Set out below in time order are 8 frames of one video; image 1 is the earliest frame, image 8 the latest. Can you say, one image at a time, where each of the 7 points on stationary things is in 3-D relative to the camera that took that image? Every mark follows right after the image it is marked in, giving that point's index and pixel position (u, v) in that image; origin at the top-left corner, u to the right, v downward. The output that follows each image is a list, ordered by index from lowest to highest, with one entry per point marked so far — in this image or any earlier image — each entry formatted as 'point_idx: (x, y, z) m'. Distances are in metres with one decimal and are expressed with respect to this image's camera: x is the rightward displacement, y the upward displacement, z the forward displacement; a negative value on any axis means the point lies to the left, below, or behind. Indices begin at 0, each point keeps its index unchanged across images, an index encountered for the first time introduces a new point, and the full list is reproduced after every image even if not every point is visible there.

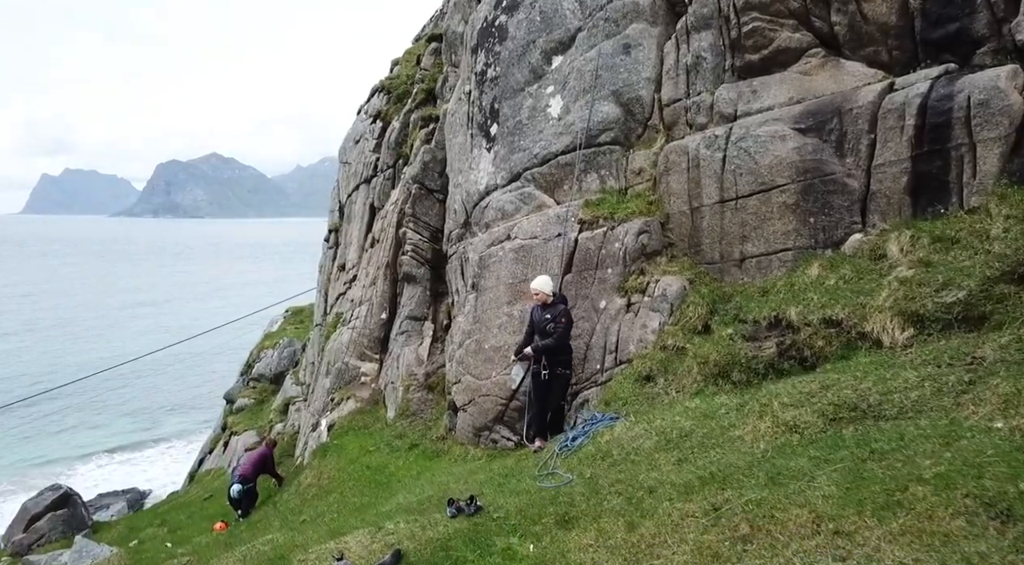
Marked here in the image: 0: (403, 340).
0: (-2.6, -1.4, +17.0) m
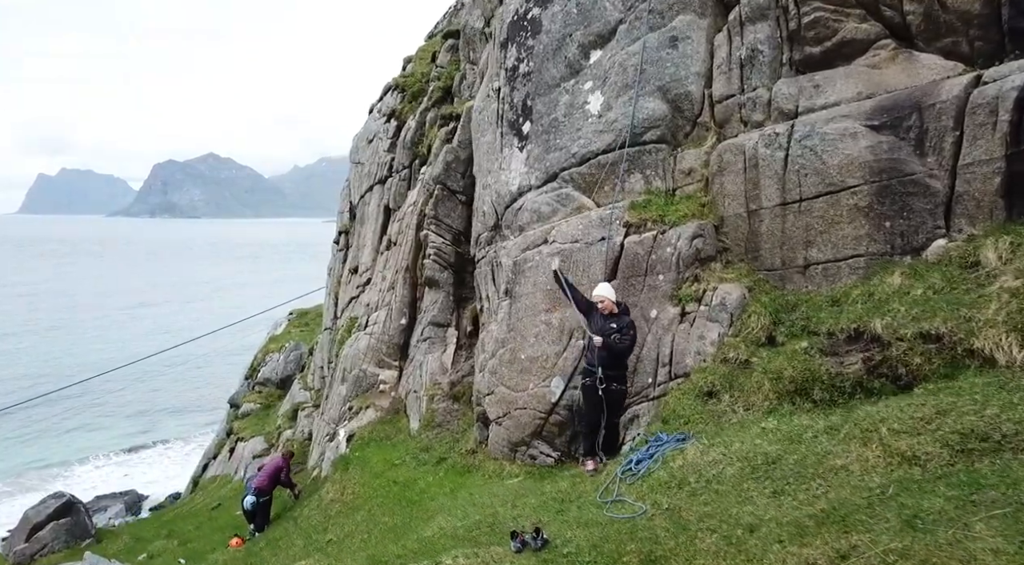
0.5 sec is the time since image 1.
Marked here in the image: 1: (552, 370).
0: (-2.0, -1.5, +16.4) m
1: (+0.6, -1.4, +11.1) m
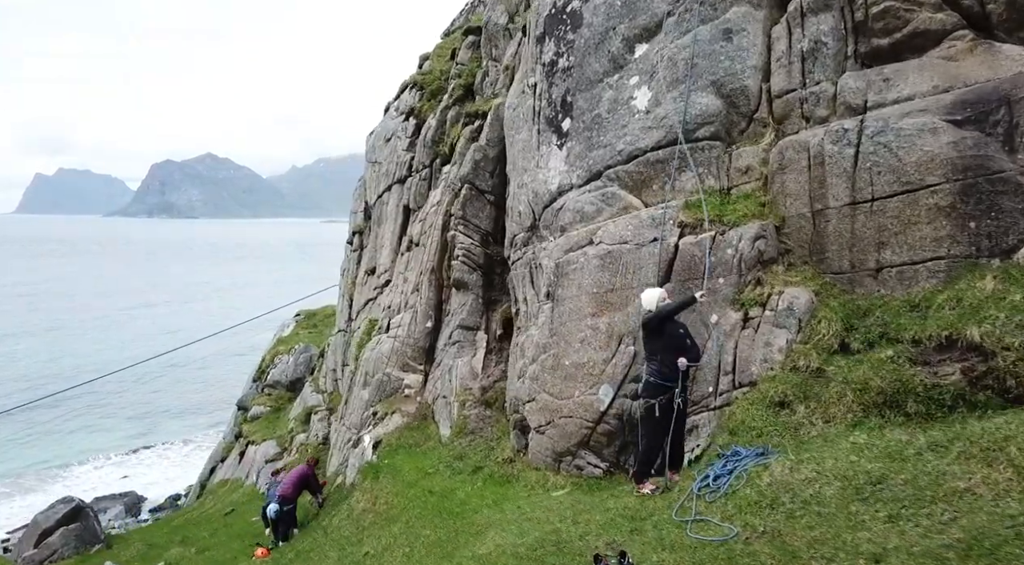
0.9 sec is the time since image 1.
0: (-1.3, -1.5, +15.9) m
1: (+1.3, -1.4, +10.7) m
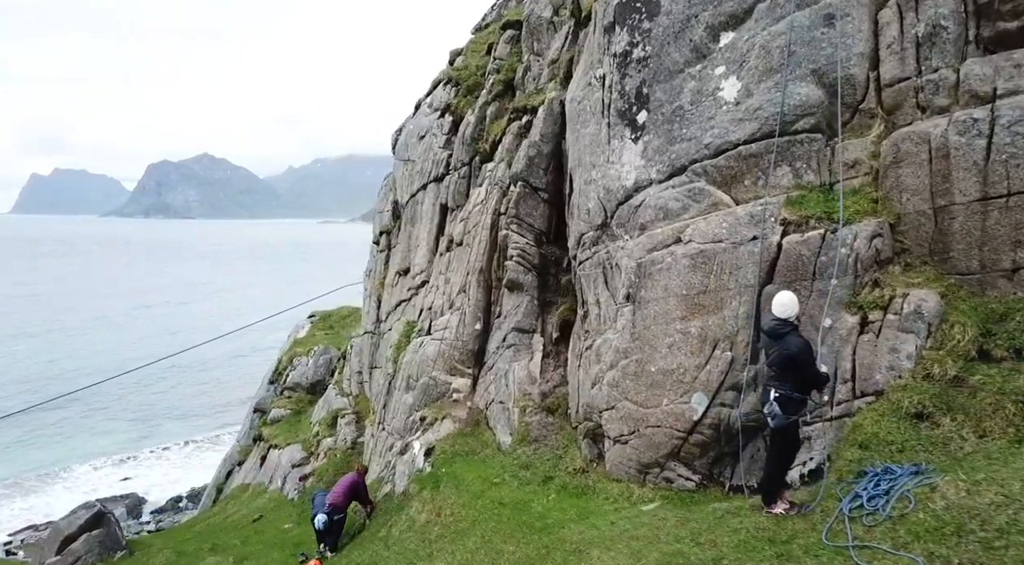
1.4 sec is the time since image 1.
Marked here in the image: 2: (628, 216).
0: (-0.1, -1.5, +15.3) m
1: (+2.5, -1.4, +10.1) m
2: (+1.9, +1.1, +11.7) m
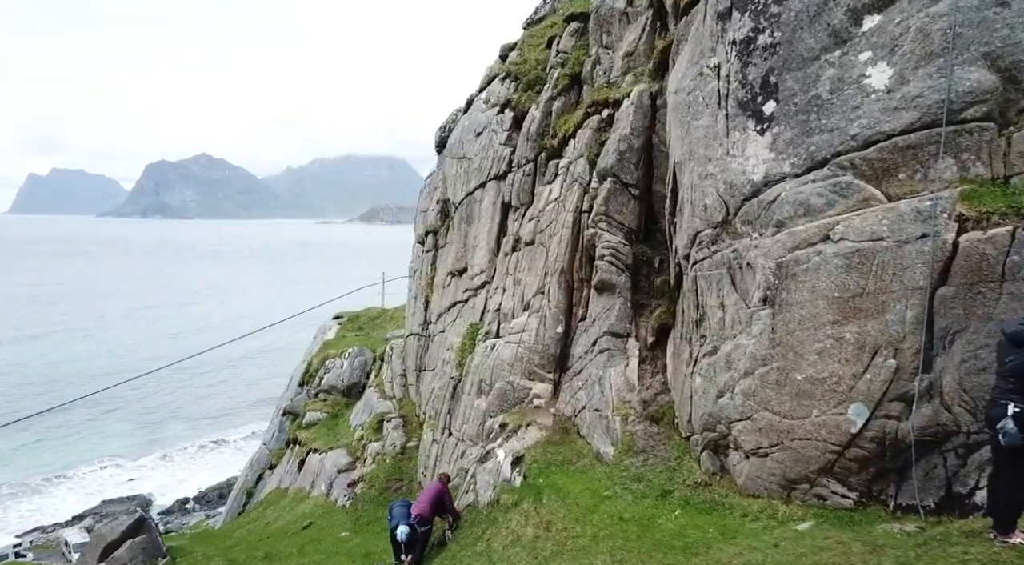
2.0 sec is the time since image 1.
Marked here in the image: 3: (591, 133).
0: (+1.8, -1.6, +14.6) m
1: (+4.3, -1.5, +9.3) m
2: (+3.7, +1.0, +10.9) m
3: (+1.9, +3.6, +17.3) m
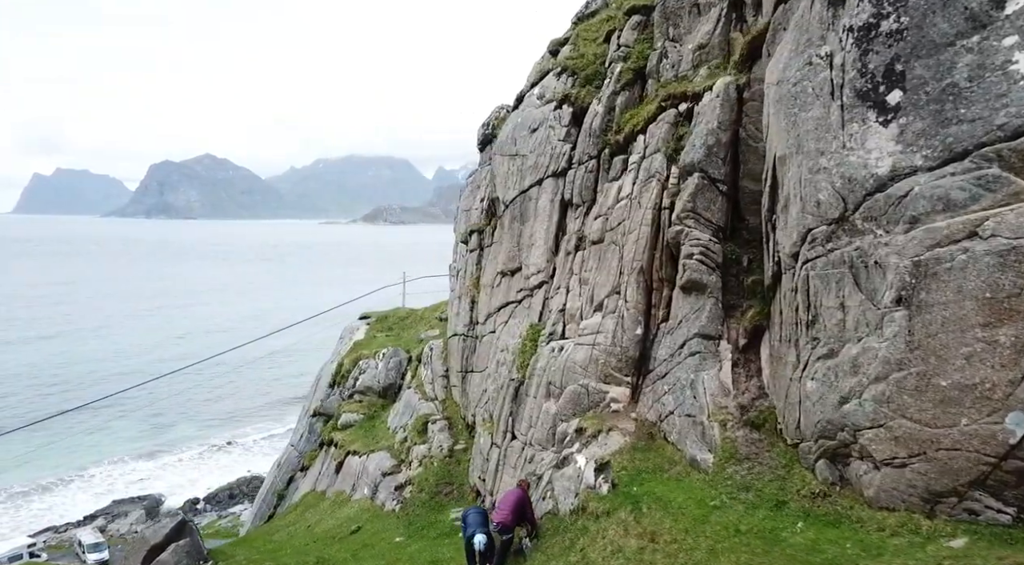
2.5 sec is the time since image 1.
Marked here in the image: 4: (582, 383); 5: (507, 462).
0: (+3.4, -1.6, +14.0) m
1: (+5.9, -1.4, +8.7) m
2: (+5.3, +1.0, +10.3) m
3: (+3.6, +3.6, +16.7) m
4: (+1.6, -2.3, +16.4) m
5: (-0.1, -4.6, +18.7) m
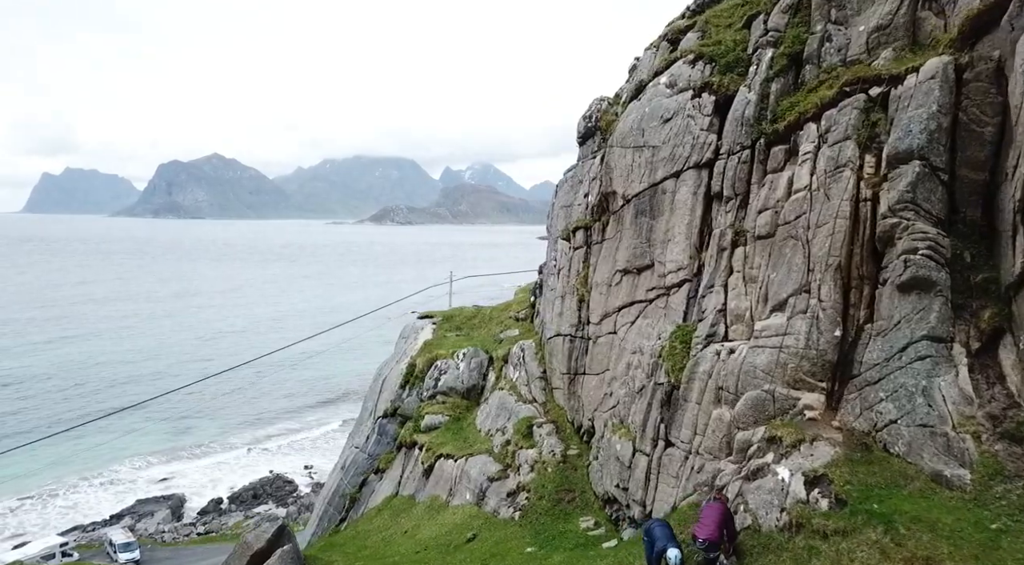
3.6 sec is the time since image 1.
0: (+7.1, -1.5, +12.8) m
1: (+9.5, -1.4, +7.4) m
2: (+8.9, +1.1, +9.0) m
3: (+7.4, +3.6, +15.5) m
4: (+5.3, -2.2, +15.3) m
5: (+3.7, -4.6, +17.5) m
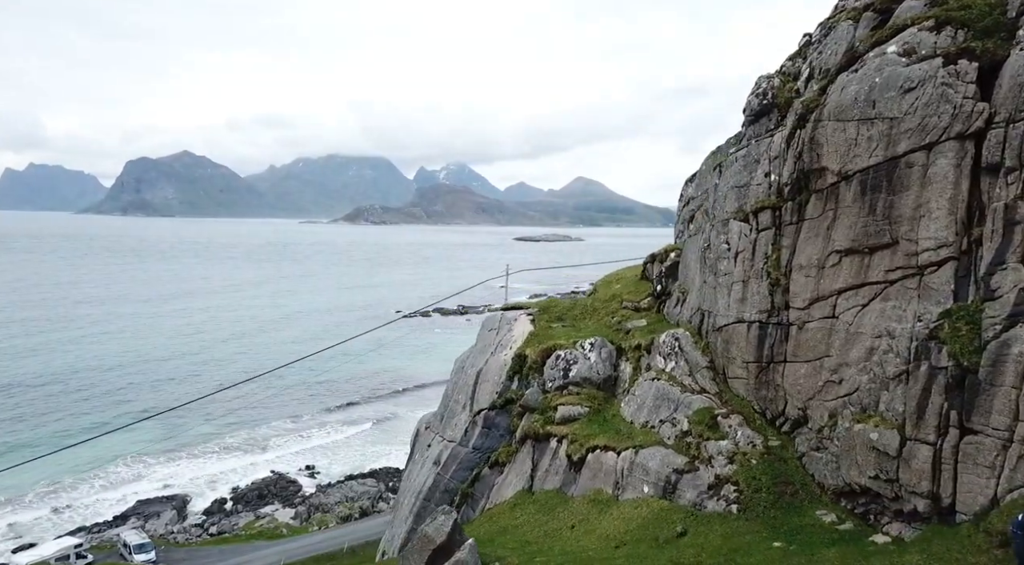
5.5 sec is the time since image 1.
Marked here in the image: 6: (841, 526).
0: (+13.7, -1.0, +11.4) m
1: (+16.0, -0.9, +6.0) m
2: (+15.6, +1.6, +7.6) m
3: (+14.0, +4.2, +14.1) m
4: (+11.9, -1.6, +13.9) m
5: (+10.2, -4.0, +16.2) m
6: (+8.9, -6.6, +19.7) m
